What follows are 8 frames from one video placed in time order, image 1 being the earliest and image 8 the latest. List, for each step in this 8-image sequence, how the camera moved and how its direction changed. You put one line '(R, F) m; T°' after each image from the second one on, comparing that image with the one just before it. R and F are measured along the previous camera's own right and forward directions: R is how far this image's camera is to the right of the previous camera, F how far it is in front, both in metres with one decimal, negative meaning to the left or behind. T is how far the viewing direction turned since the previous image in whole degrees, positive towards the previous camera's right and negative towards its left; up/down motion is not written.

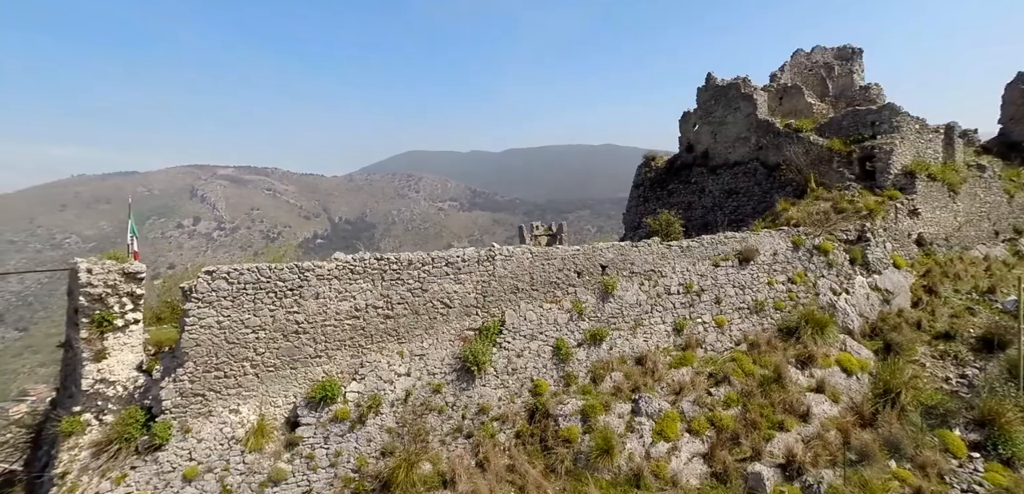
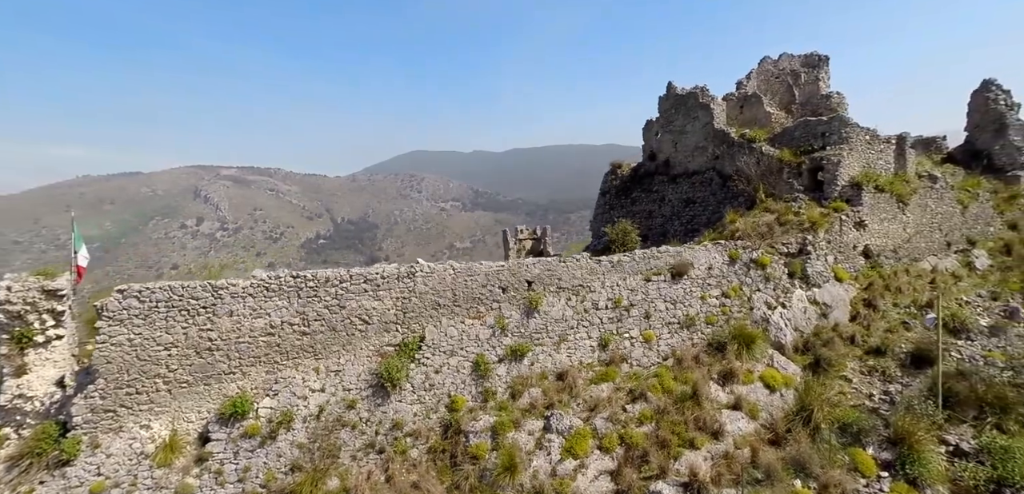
(+1.3, -0.1) m; -1°
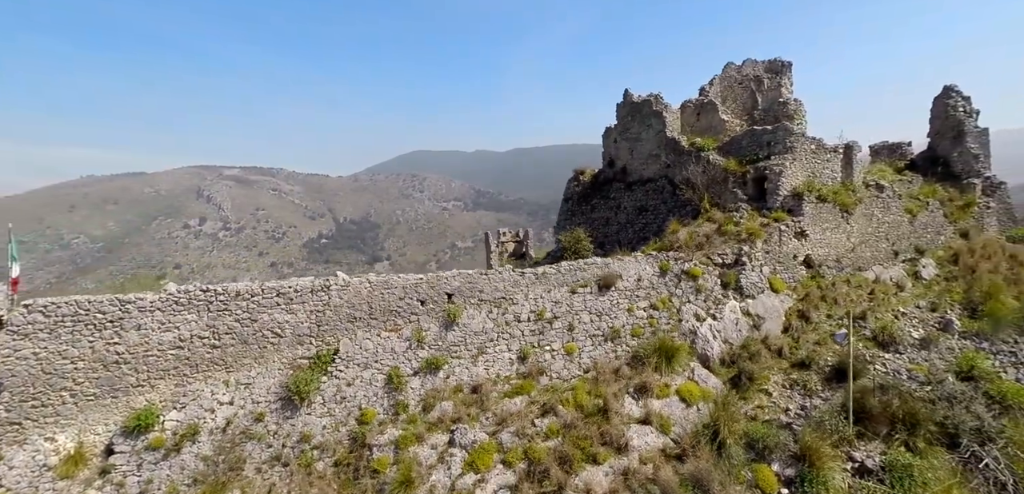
(+1.4, 0.0) m; -1°
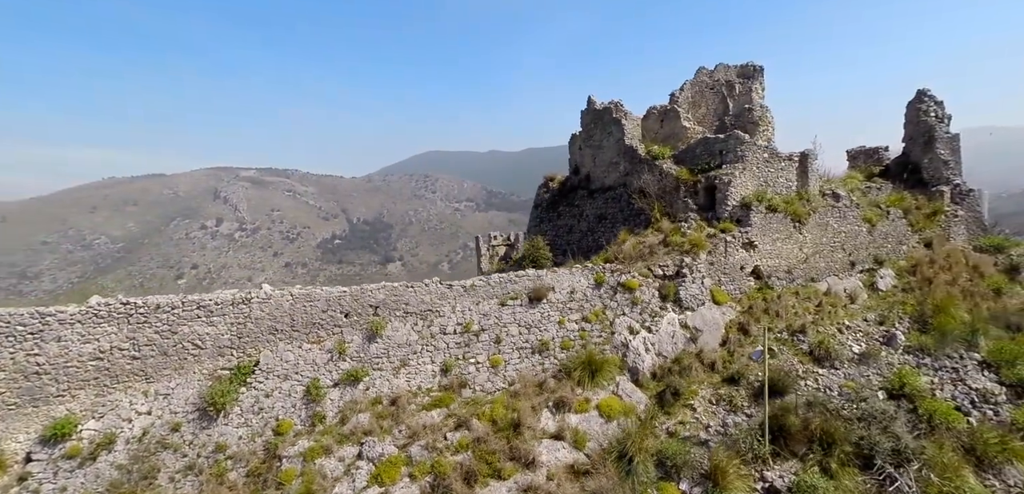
(+1.6, 0.0) m; -2°
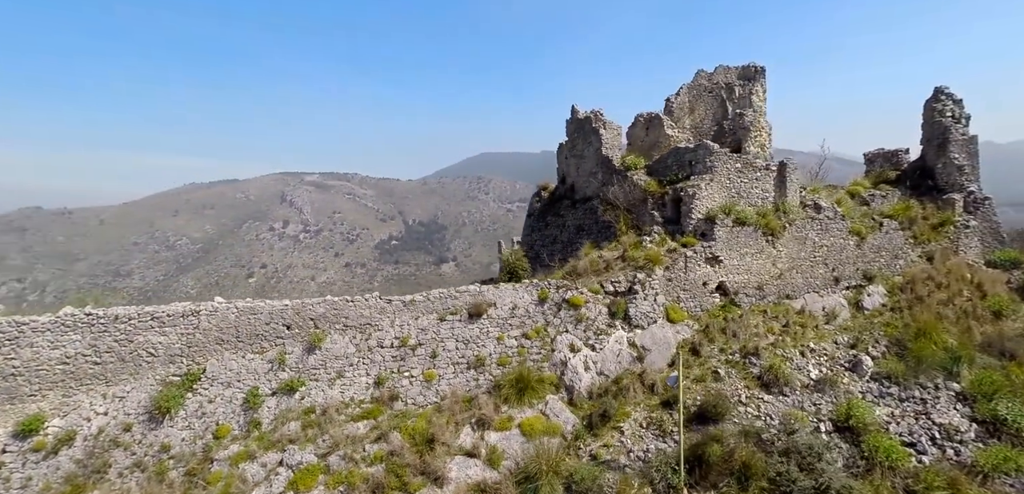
(+2.2, 0.0) m; -7°
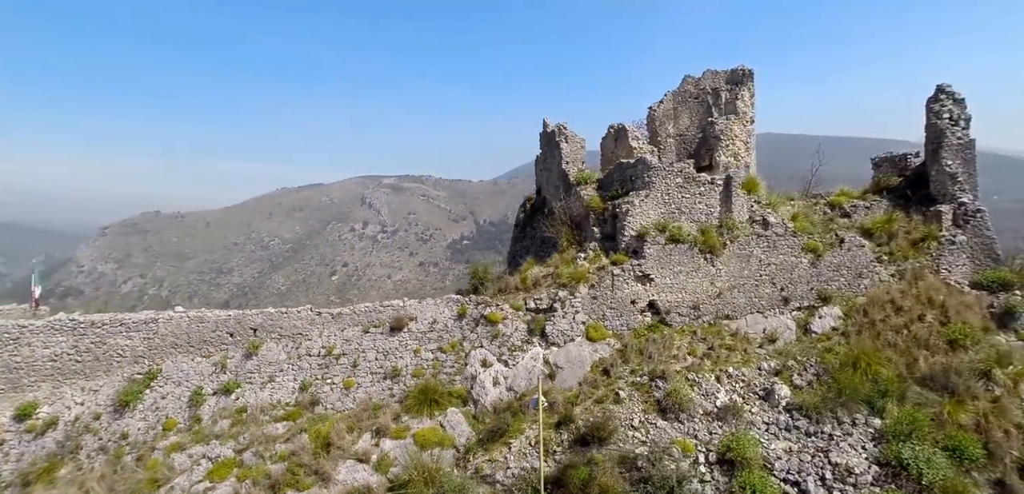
(+3.1, -0.1) m; -9°
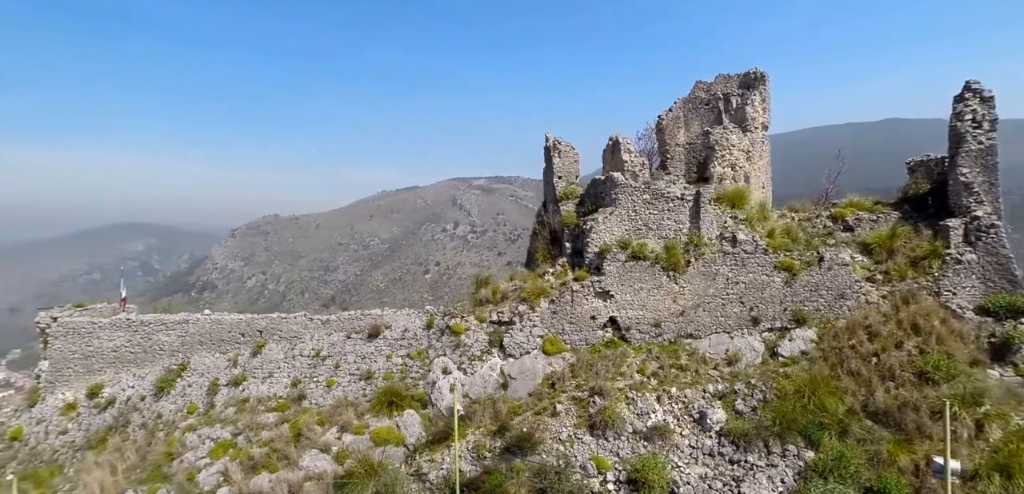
(+2.7, -0.3) m; -11°
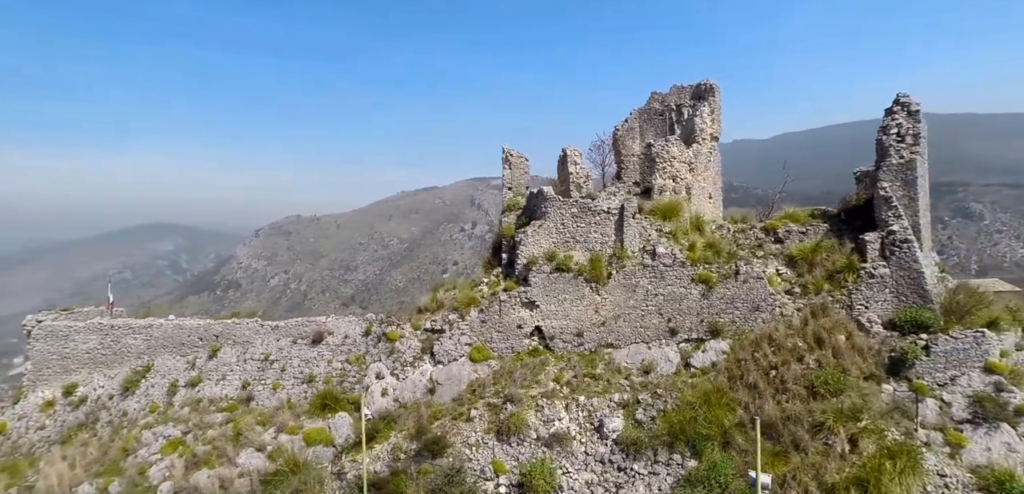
(+2.0, -0.4) m; -3°
